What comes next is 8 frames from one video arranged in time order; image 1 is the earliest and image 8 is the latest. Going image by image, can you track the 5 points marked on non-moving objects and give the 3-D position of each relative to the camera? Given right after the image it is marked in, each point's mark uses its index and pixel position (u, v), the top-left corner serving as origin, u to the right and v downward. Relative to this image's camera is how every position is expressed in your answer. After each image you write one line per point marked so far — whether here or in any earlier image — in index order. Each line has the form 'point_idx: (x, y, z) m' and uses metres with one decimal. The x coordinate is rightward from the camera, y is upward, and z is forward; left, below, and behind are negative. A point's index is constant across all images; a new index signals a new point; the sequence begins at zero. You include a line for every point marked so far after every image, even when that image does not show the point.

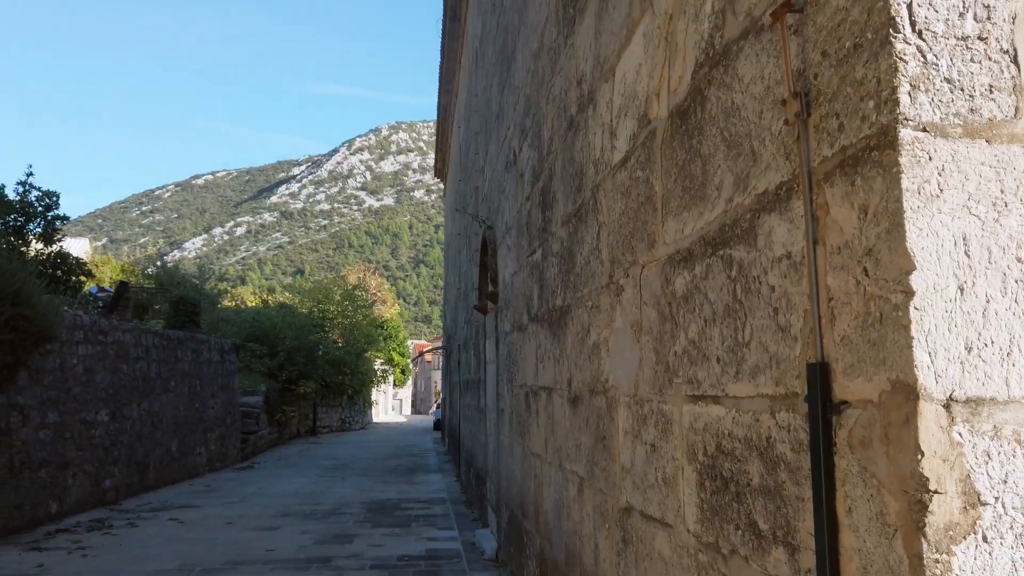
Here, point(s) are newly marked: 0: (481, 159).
0: (-0.3, +1.3, +7.6) m
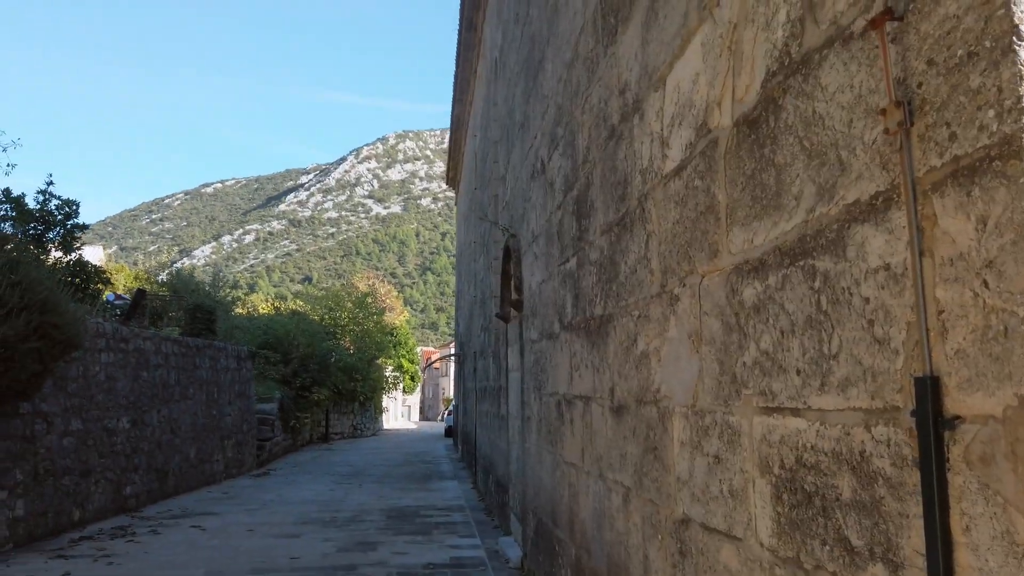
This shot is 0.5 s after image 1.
0: (-0.1, +1.2, +7.6) m
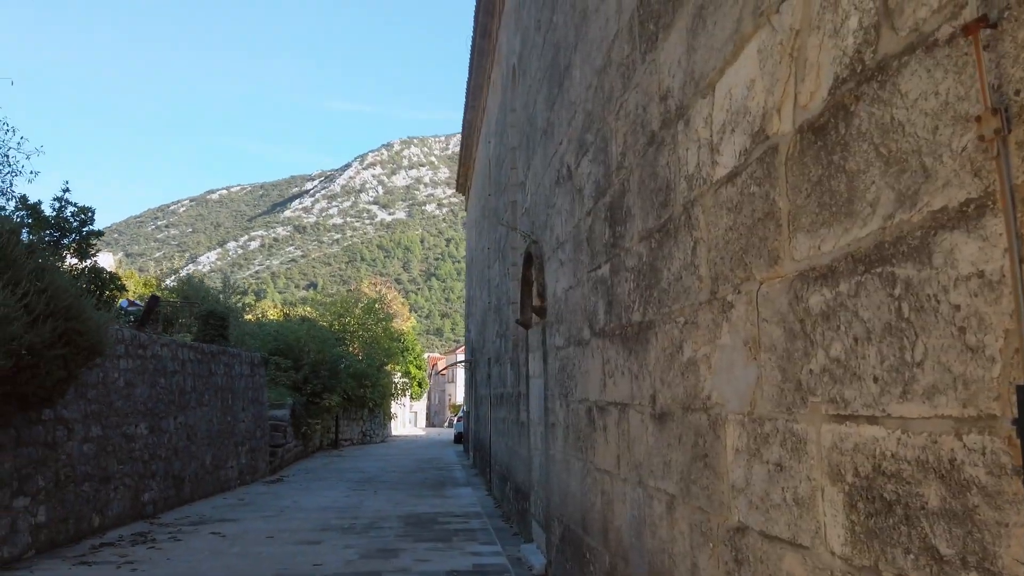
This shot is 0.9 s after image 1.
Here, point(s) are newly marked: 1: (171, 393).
0: (+0.1, +1.2, +7.6) m
1: (-4.4, -1.4, +9.6) m
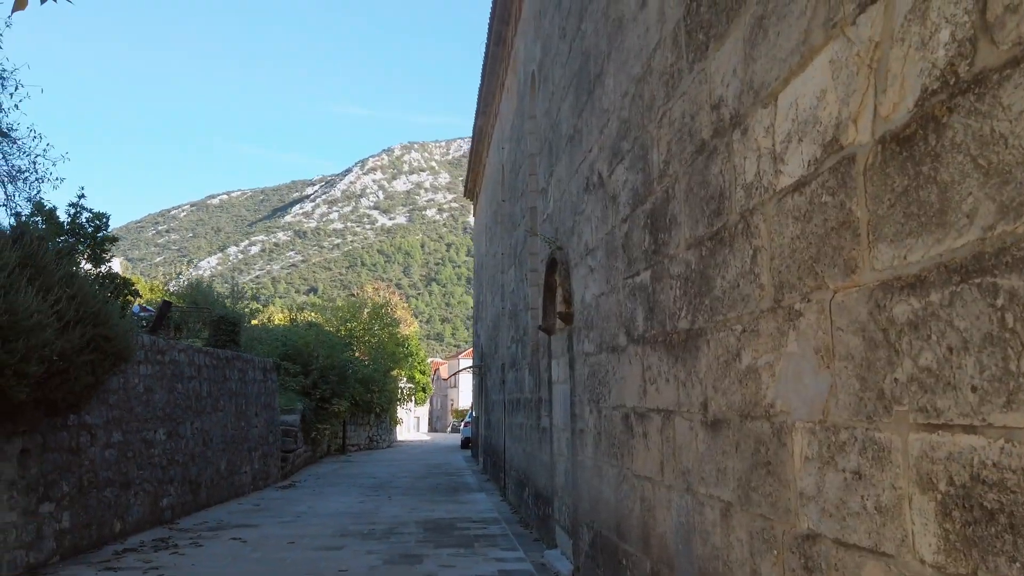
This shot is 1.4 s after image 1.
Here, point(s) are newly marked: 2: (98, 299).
0: (+0.3, +1.1, +7.6) m
1: (-4.2, -1.4, +9.6) m
2: (-3.3, -0.1, +5.9) m
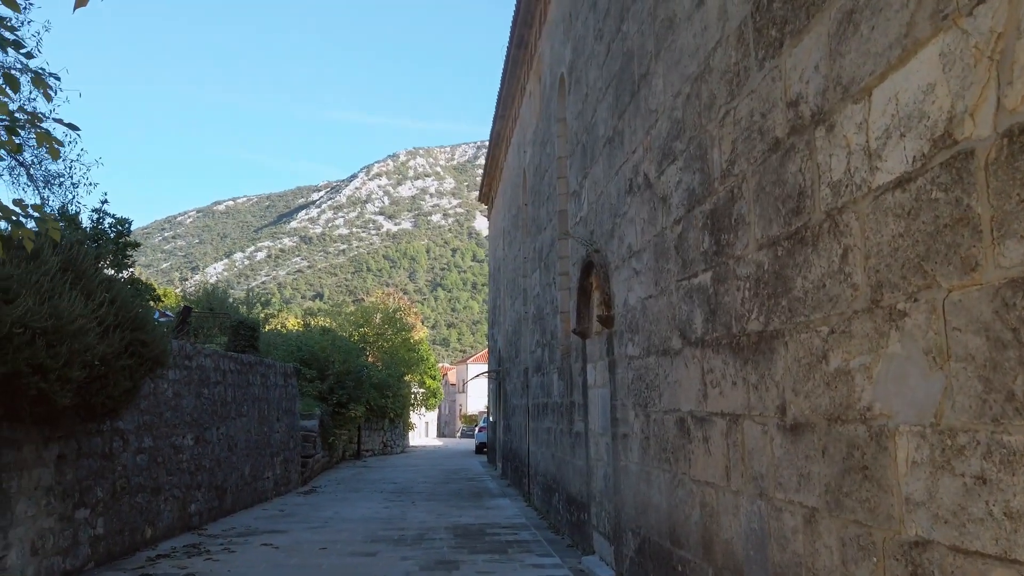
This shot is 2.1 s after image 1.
0: (+0.6, +1.1, +7.6) m
1: (-3.8, -1.5, +9.6) m
2: (-3.0, -0.1, +5.9) m
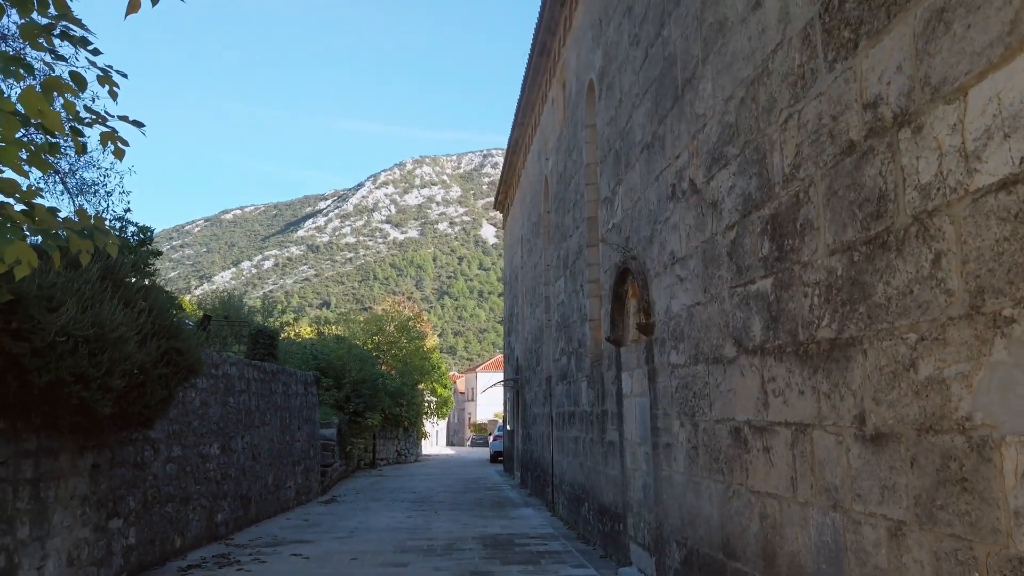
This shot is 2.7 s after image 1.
0: (+0.9, +1.0, +7.5) m
1: (-3.5, -1.6, +9.6) m
2: (-2.7, -0.2, +5.8) m
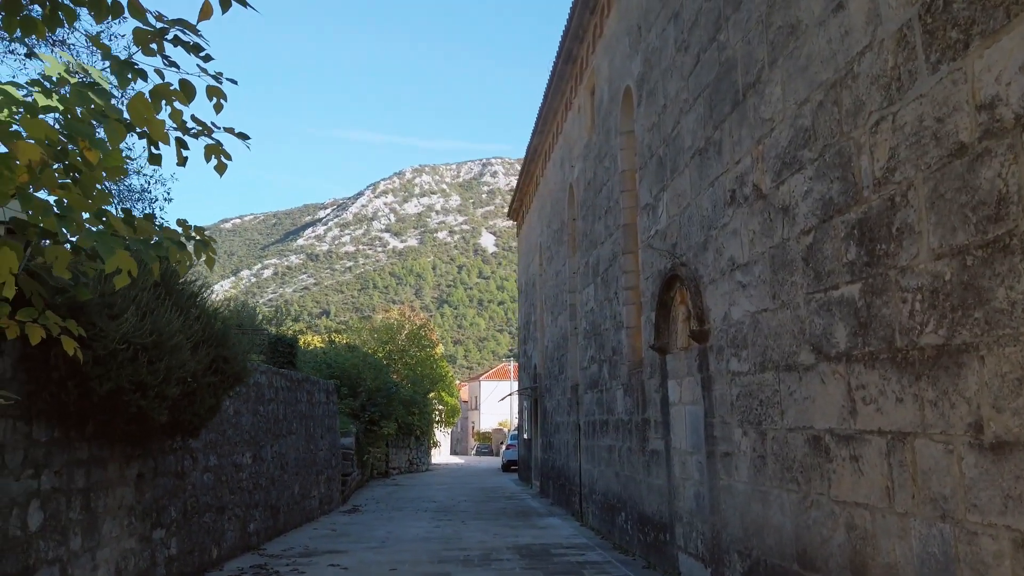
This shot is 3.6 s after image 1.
0: (+1.3, +0.9, +7.4) m
1: (-3.1, -1.7, +9.5) m
2: (-2.3, -0.2, +5.8) m
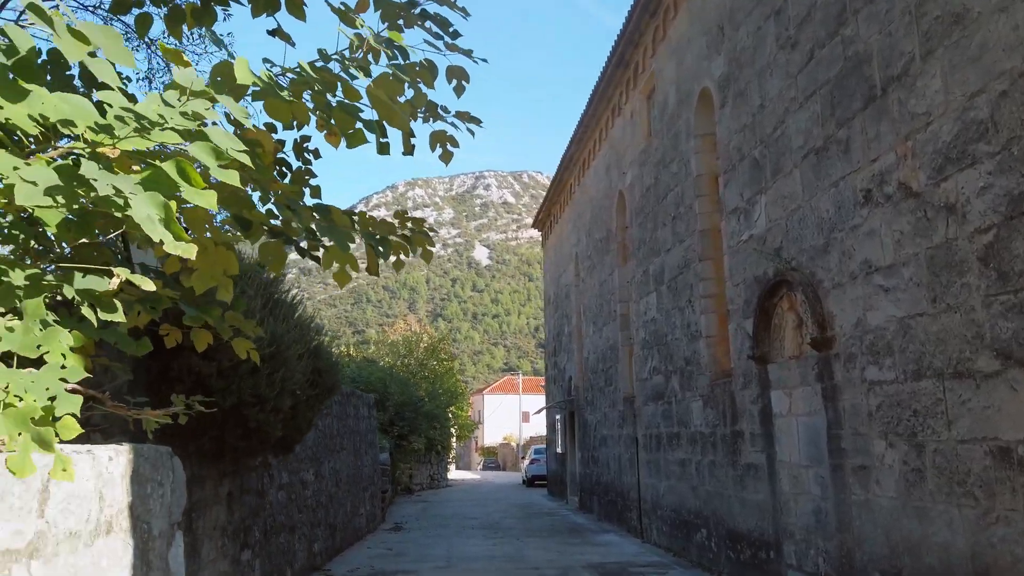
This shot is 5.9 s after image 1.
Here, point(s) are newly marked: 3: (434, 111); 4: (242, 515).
0: (+2.1, +0.9, +7.2) m
1: (-2.3, -1.8, +9.2) m
2: (-1.4, -0.3, +5.5) m
3: (-0.3, +0.6, +2.3) m
4: (-2.1, -1.8, +5.9) m
